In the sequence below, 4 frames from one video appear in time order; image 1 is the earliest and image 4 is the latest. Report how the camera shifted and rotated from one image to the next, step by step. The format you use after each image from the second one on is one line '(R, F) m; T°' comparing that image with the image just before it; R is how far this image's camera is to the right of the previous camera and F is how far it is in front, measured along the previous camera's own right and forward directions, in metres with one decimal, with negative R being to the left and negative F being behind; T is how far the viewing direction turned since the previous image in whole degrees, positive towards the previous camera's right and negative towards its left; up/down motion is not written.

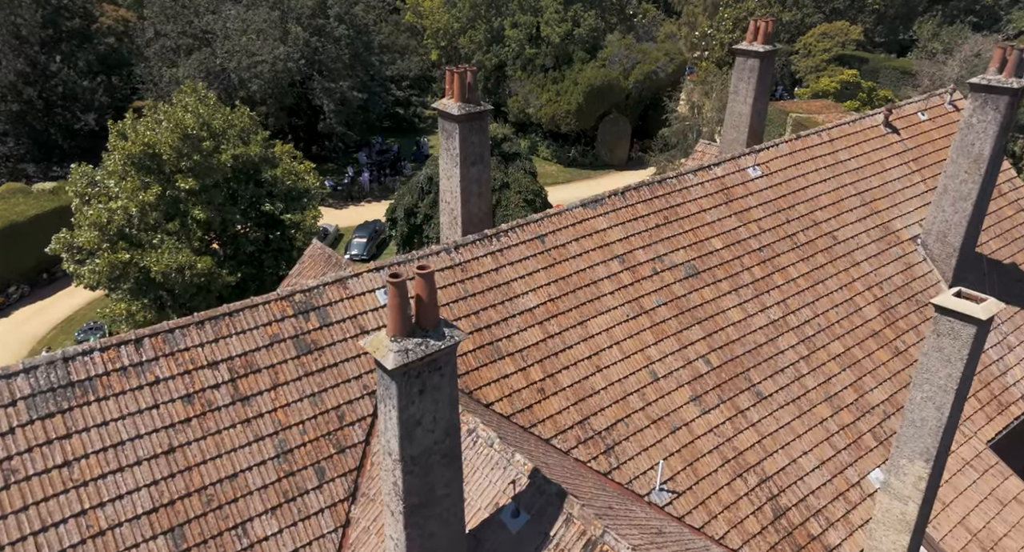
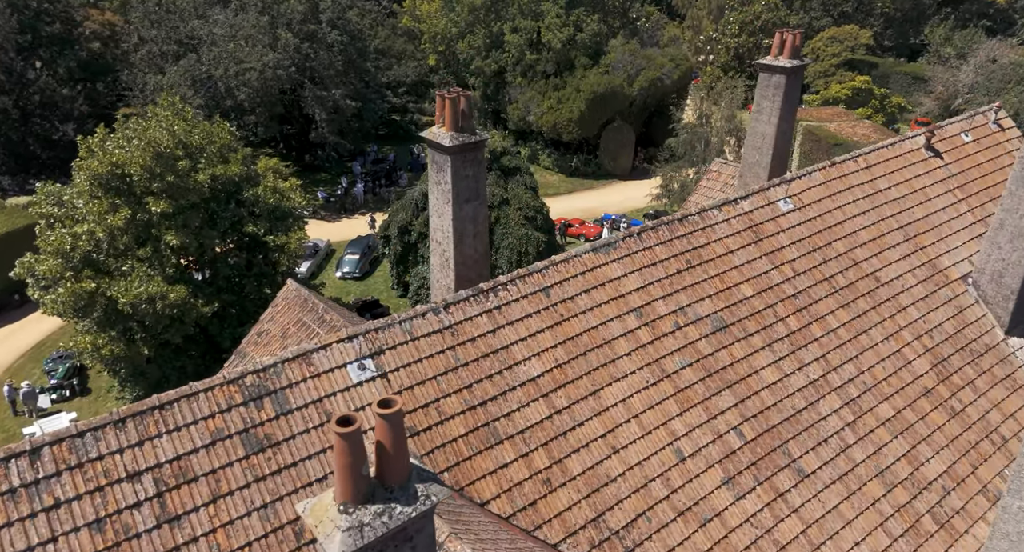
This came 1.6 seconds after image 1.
(0.0, +1.6) m; 0°
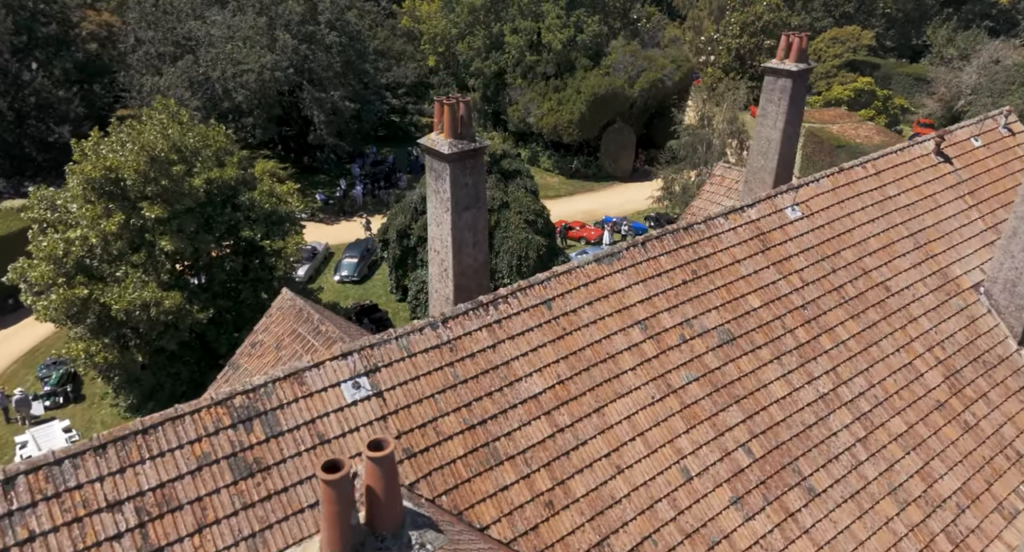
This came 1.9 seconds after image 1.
(0.0, +0.3) m; 0°
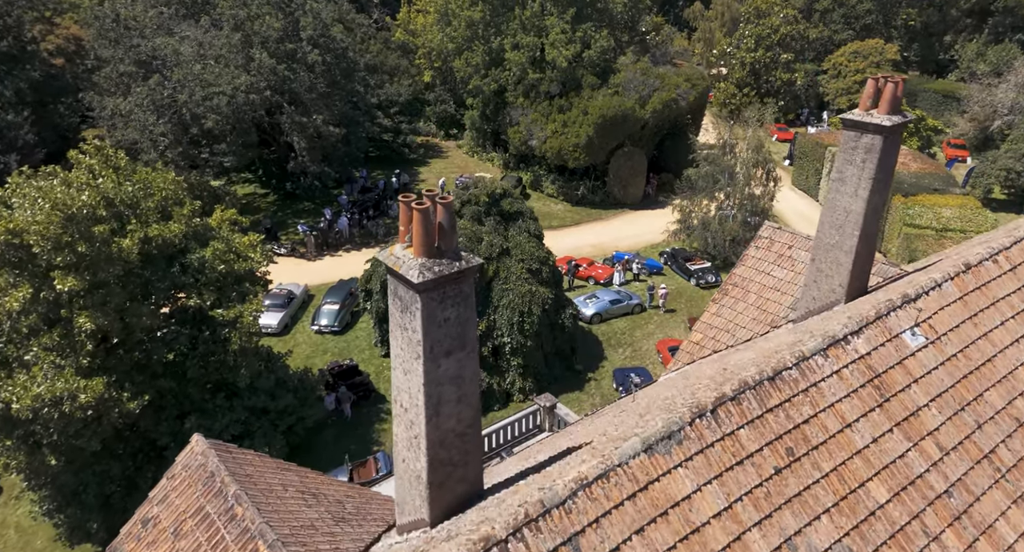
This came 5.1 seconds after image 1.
(0.0, +3.5) m; 0°
